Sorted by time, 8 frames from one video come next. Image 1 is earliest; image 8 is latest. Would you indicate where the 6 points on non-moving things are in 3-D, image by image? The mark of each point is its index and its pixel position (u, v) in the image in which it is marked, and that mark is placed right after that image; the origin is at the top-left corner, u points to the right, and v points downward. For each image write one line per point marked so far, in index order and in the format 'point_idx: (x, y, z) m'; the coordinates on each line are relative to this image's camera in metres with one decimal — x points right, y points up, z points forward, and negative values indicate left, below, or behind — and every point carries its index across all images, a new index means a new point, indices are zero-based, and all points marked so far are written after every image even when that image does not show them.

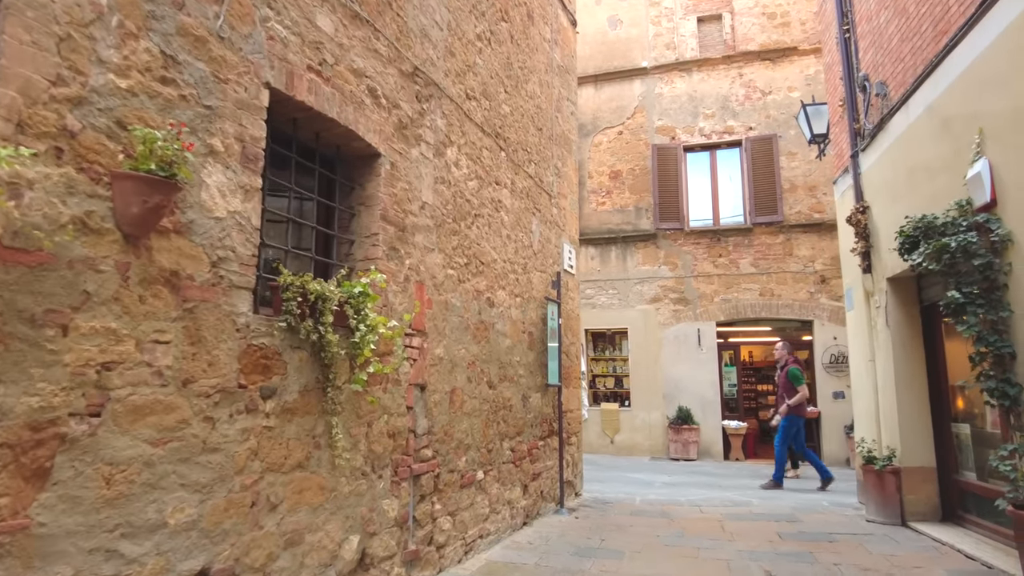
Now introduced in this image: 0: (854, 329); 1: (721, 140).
0: (+3.9, -0.5, +7.2) m
1: (+4.2, +2.9, +12.6) m
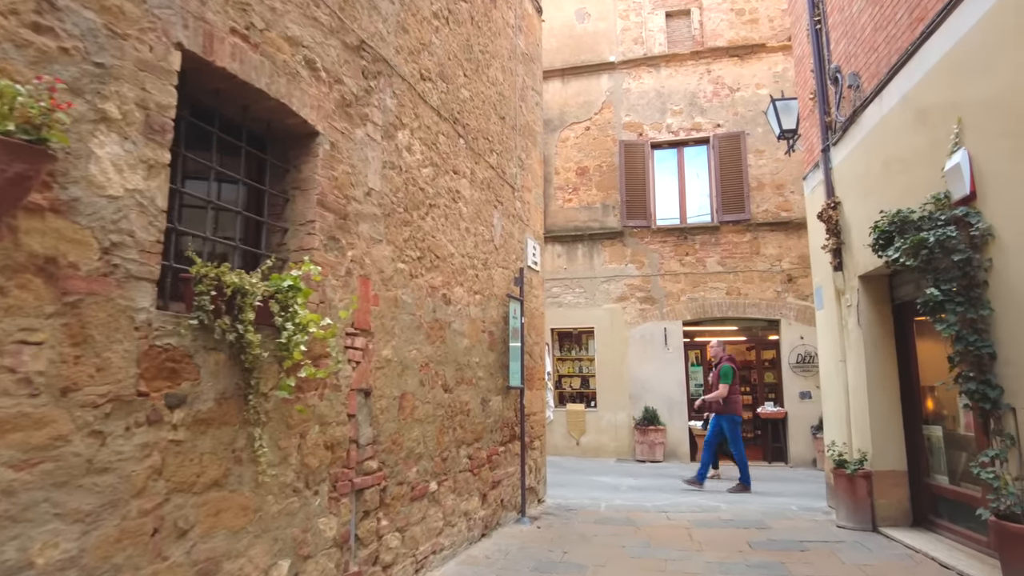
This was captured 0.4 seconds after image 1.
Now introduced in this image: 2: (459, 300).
0: (+3.5, -0.4, +7.0) m
1: (+3.5, +3.0, +12.5) m
2: (-0.4, -0.1, +5.3) m
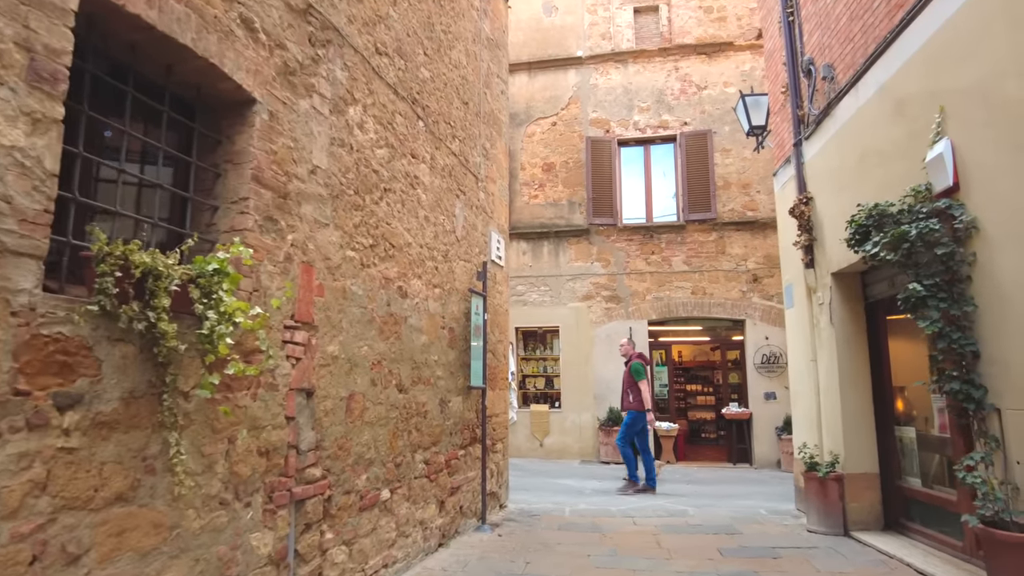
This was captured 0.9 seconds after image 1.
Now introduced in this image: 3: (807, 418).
0: (+3.1, -0.4, +6.8) m
1: (+2.8, +3.0, +12.3) m
2: (-0.7, 0.0, +4.9) m
3: (+3.0, -1.3, +6.4) m
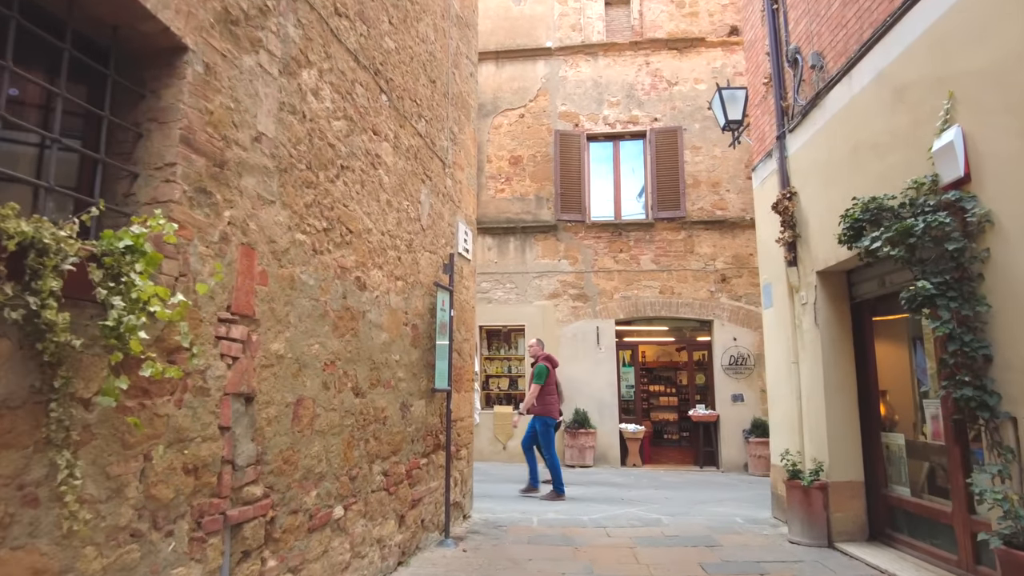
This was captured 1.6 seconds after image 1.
0: (+2.7, -0.4, +6.6) m
1: (+2.2, +3.0, +12.0) m
2: (-0.9, 0.0, +4.4) m
3: (+2.7, -1.3, +6.2) m
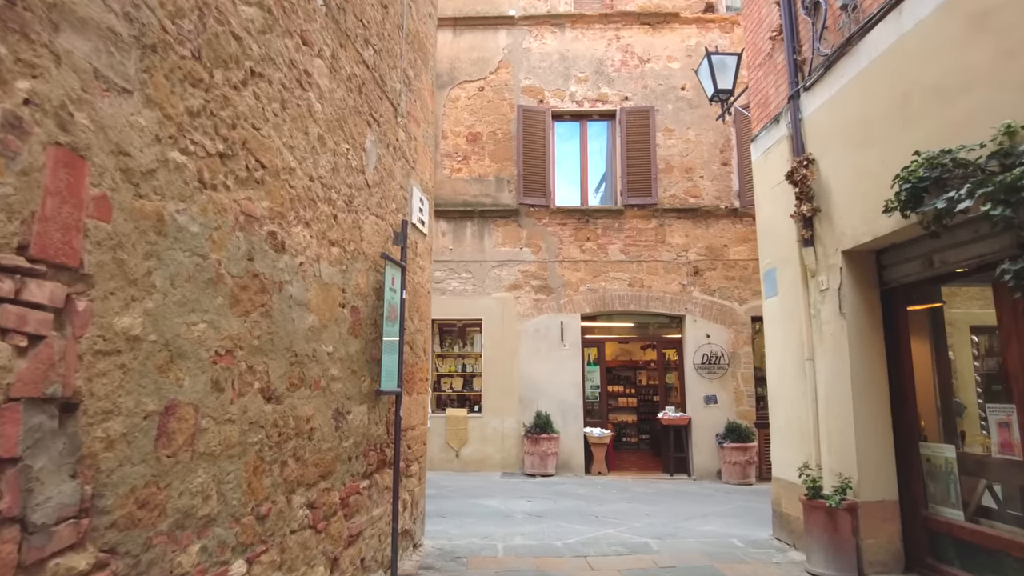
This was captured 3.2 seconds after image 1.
0: (+2.4, -0.3, +5.7) m
1: (+1.4, +3.1, +11.1) m
2: (-1.1, +0.2, +3.2) m
3: (+2.4, -1.2, +5.3) m
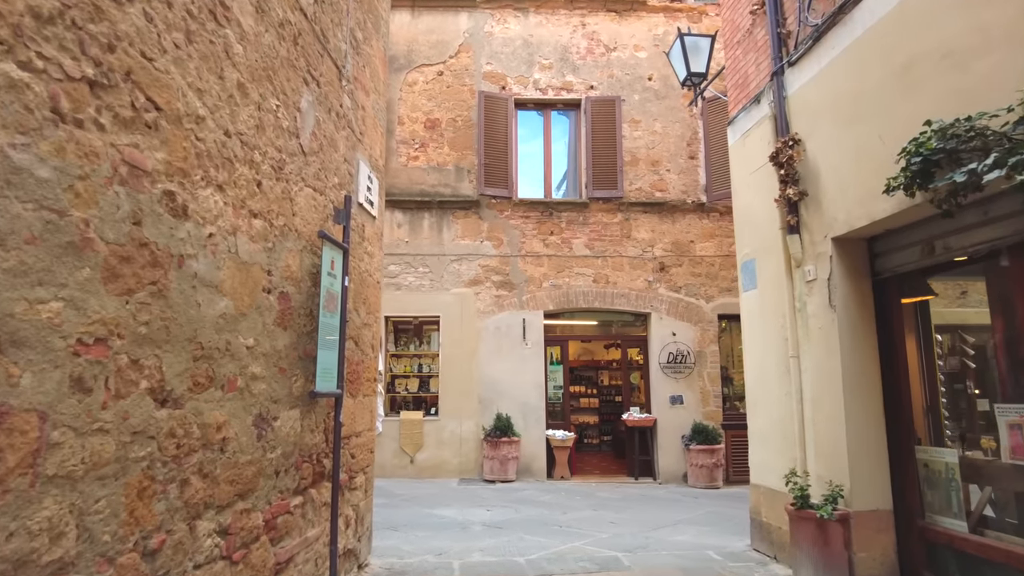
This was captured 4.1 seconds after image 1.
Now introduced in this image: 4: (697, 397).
0: (+2.0, -0.2, +5.3) m
1: (+0.8, +3.2, +10.6) m
2: (-1.2, +0.3, +2.6) m
3: (+2.1, -1.1, +4.9) m
4: (+2.9, -1.7, +9.9) m
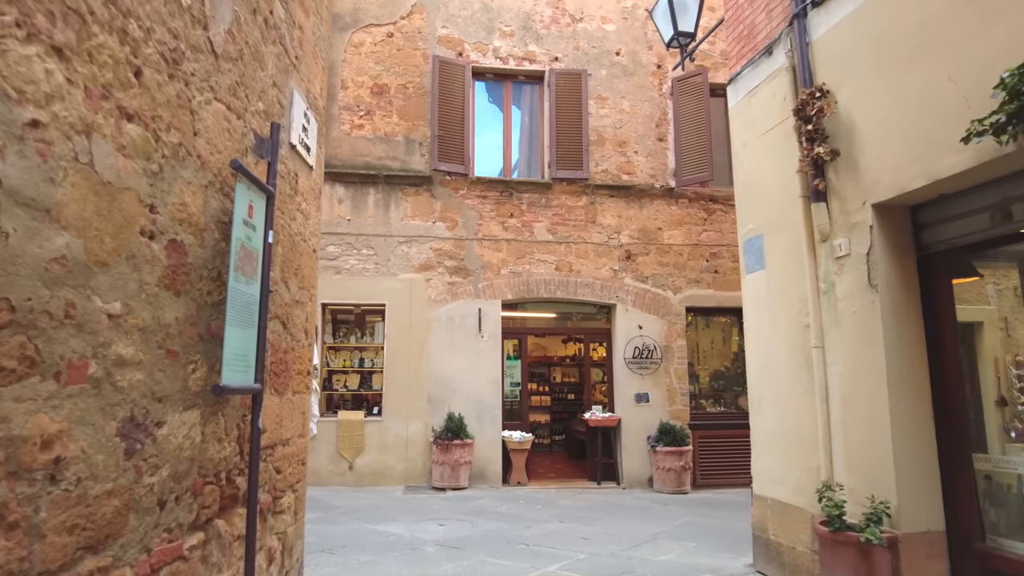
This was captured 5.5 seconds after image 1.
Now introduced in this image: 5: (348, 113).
0: (+1.8, -0.1, +4.6) m
1: (+0.1, +3.4, +9.8) m
2: (-1.2, +0.5, +1.6) m
3: (+1.9, -1.0, +4.2) m
4: (+2.2, -1.6, +9.2) m
5: (-2.4, +2.5, +9.1) m
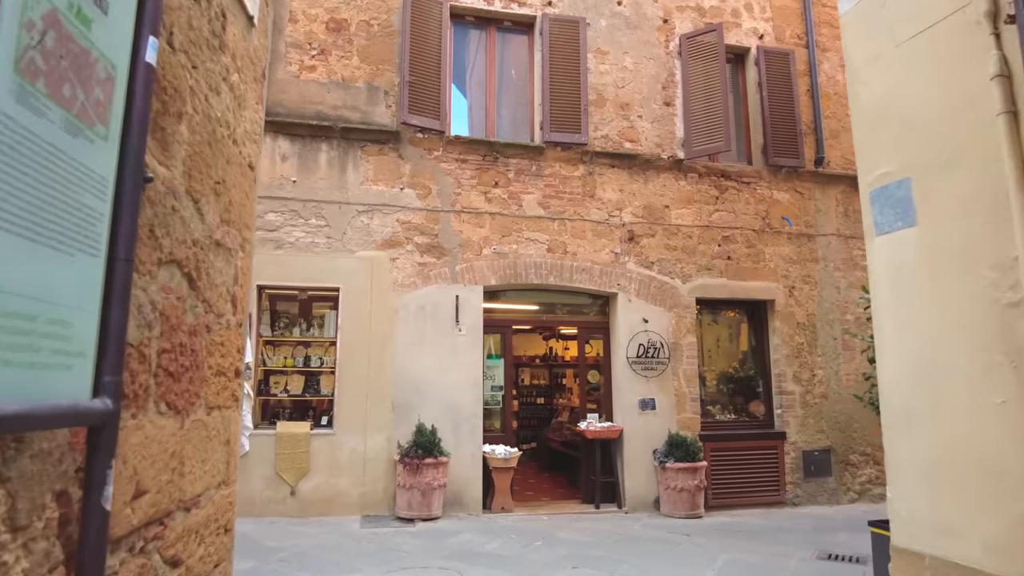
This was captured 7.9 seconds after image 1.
0: (+2.0, +0.1, +3.2) m
1: (-0.1, +3.6, +8.2) m
2: (-0.7, +0.7, -0.1) m
3: (+2.1, -0.8, +2.8) m
4: (+2.0, -1.4, +7.8) m
5: (-2.5, +2.8, +7.3) m
